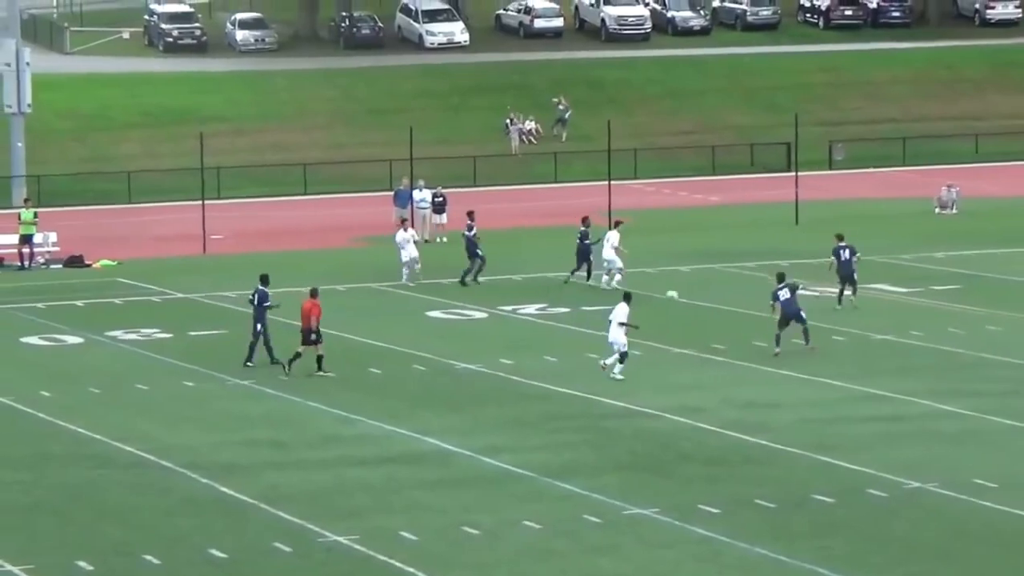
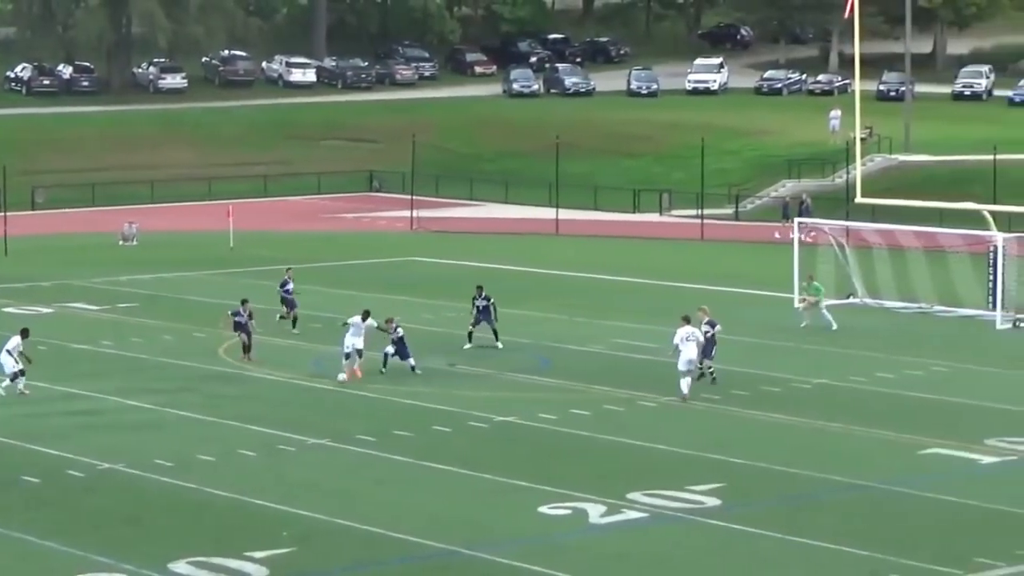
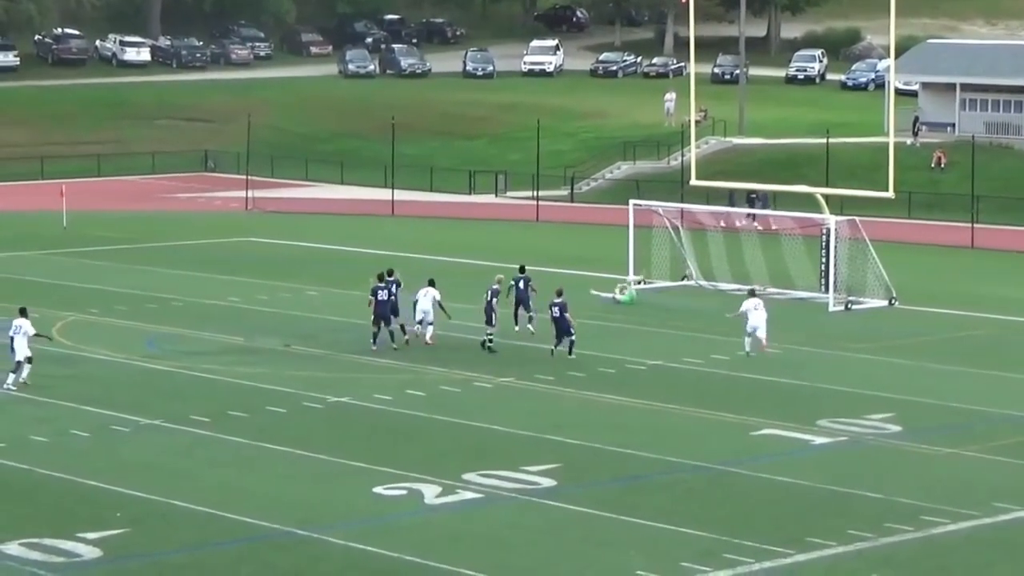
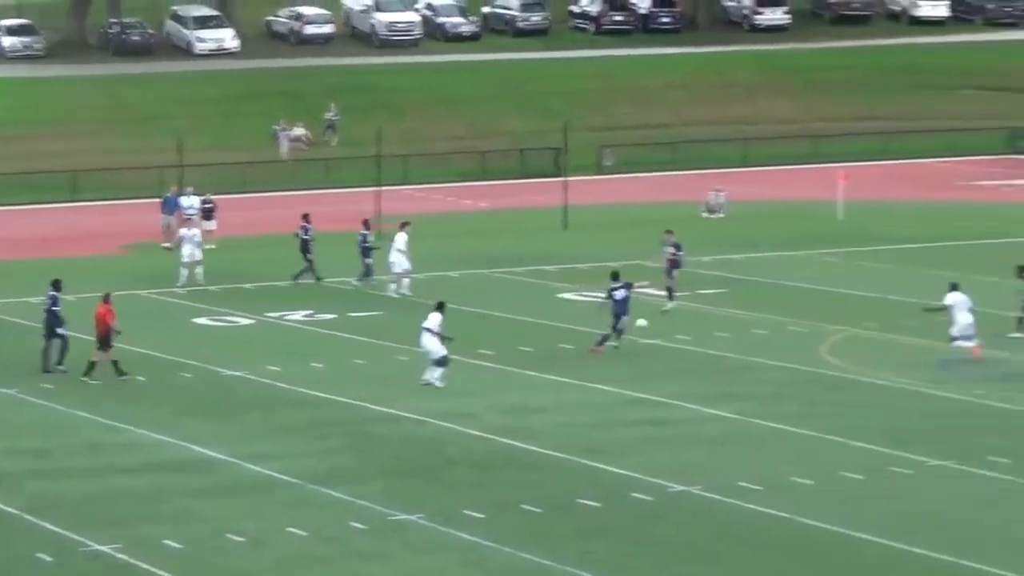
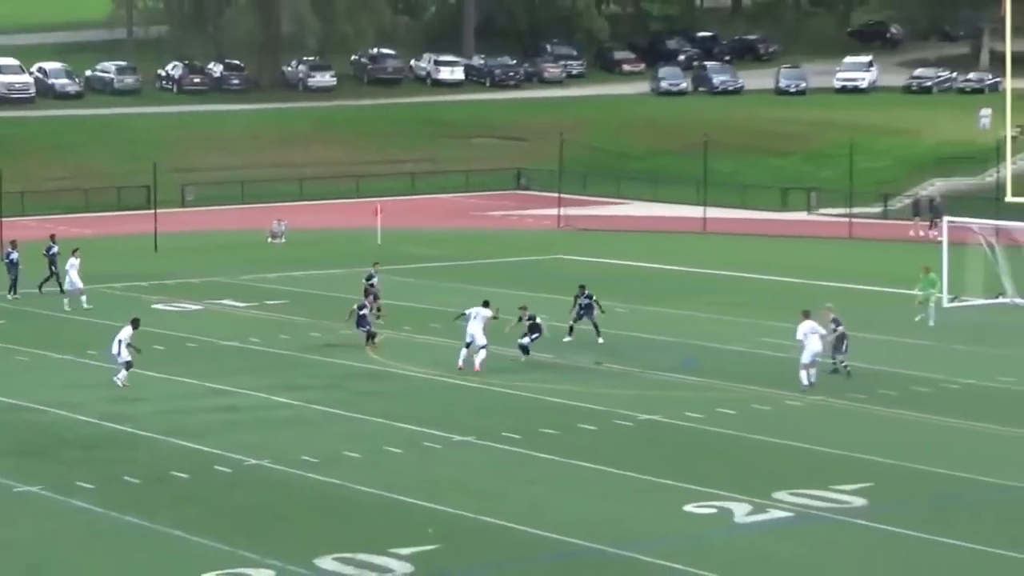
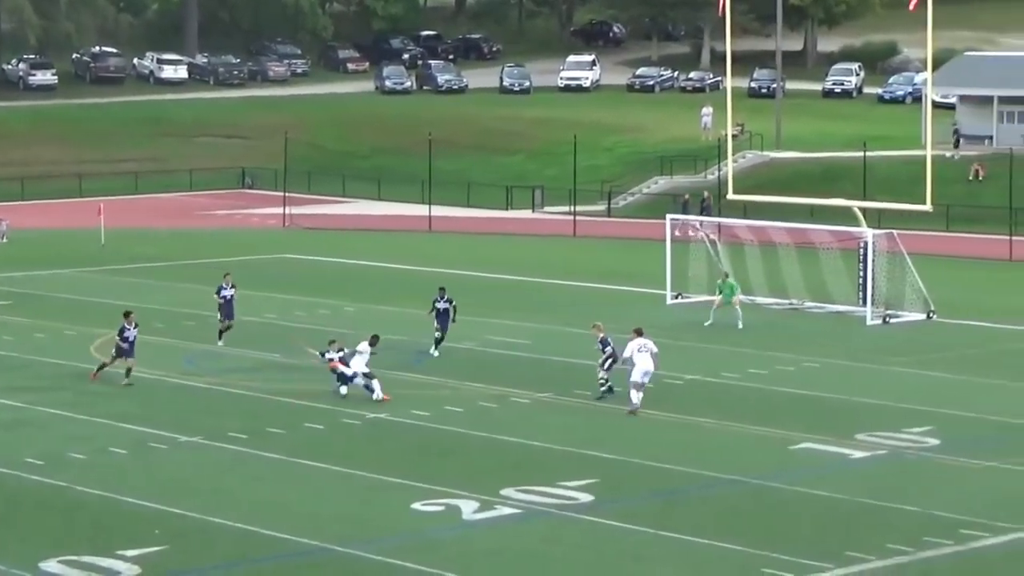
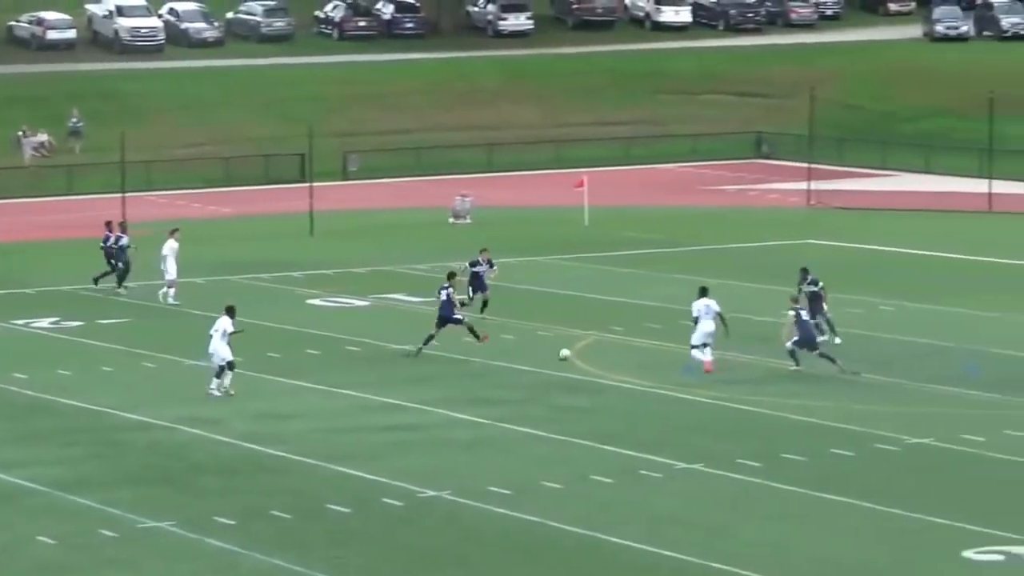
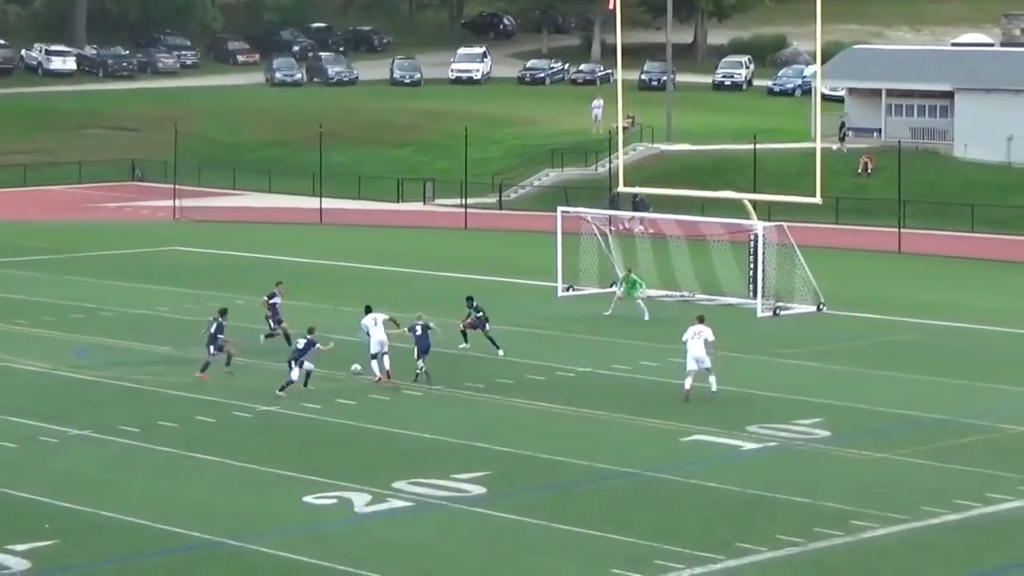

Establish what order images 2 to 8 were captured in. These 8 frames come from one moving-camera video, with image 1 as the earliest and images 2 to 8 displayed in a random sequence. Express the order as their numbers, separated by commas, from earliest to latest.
4, 7, 5, 2, 6, 8, 3
